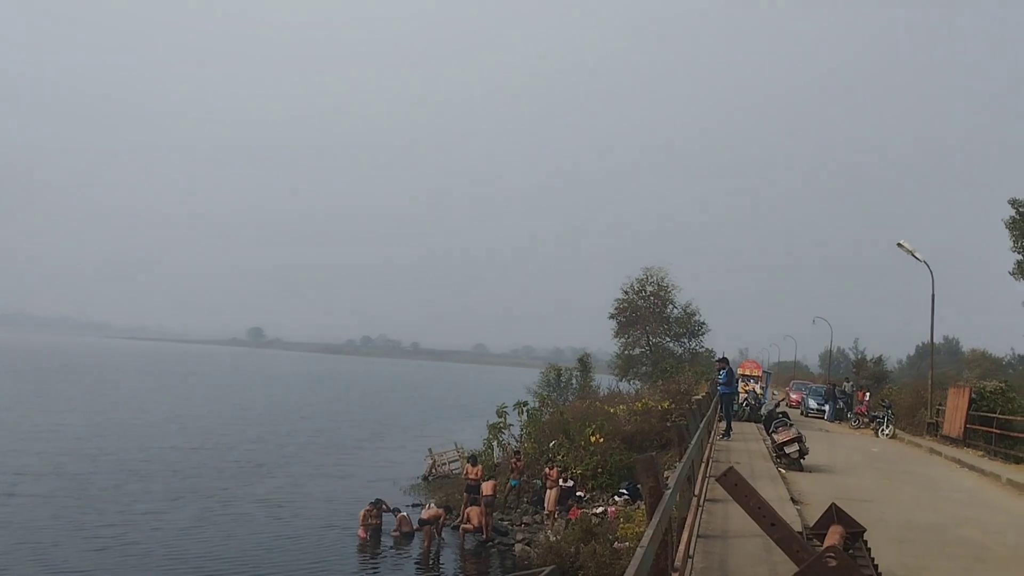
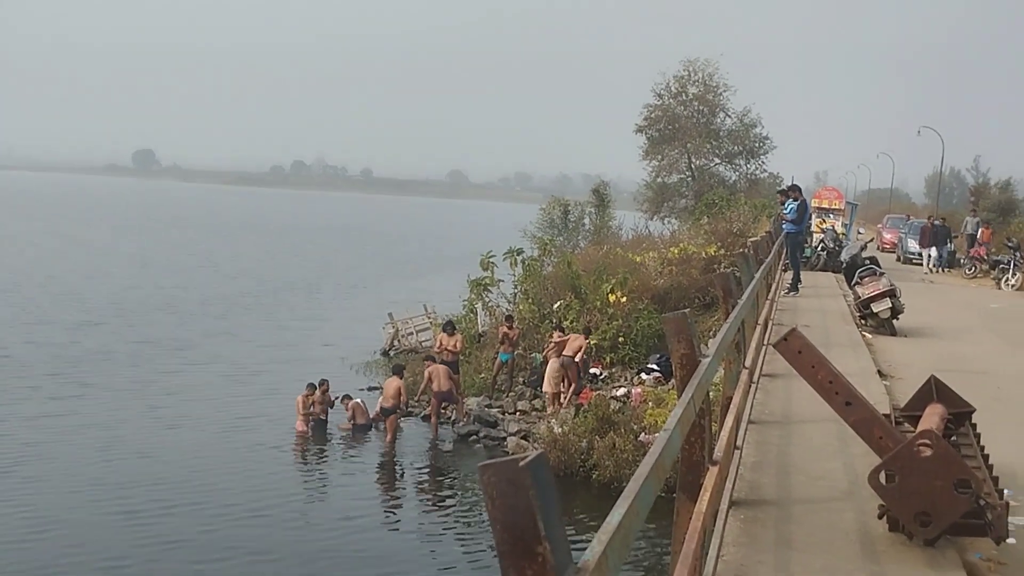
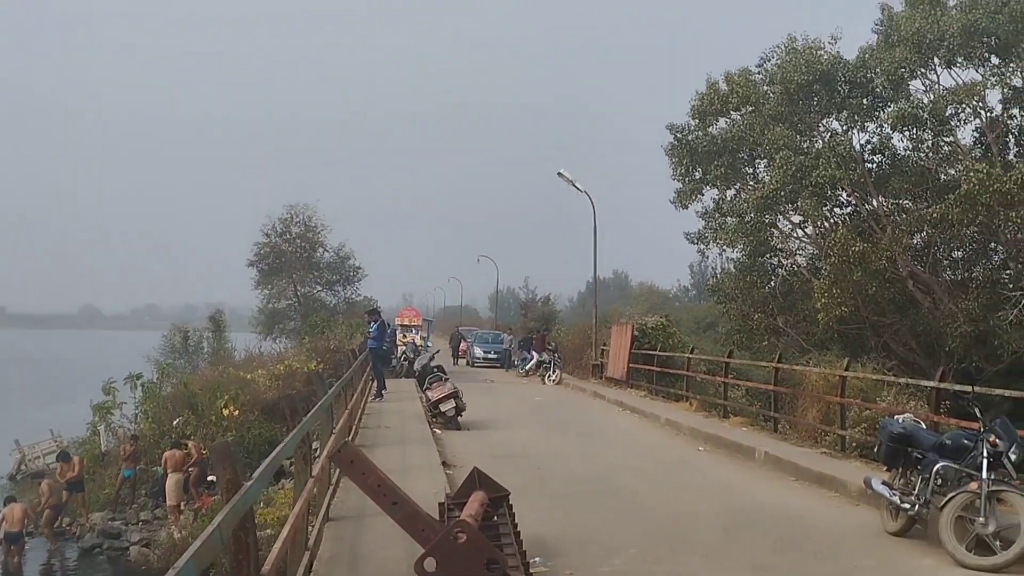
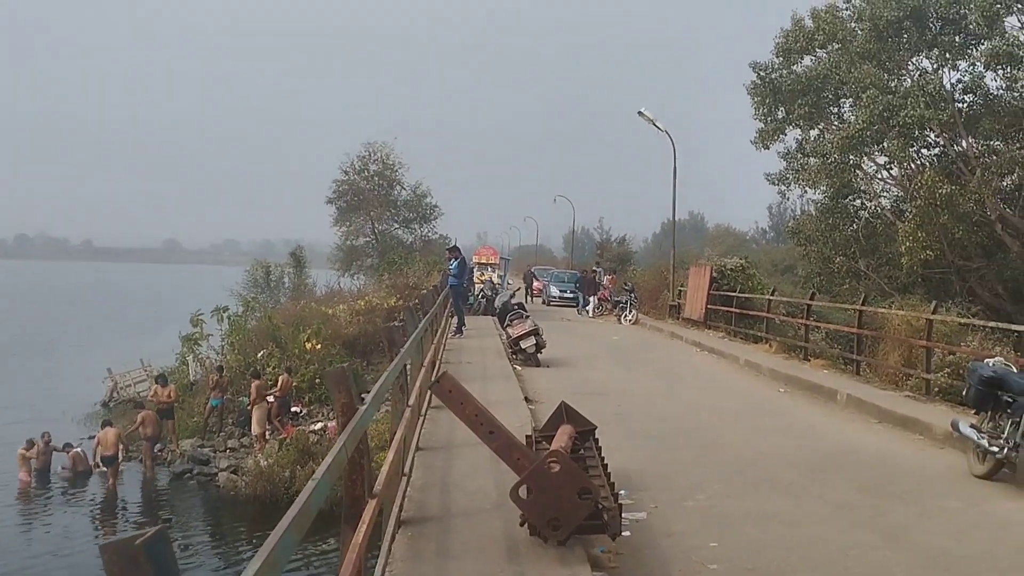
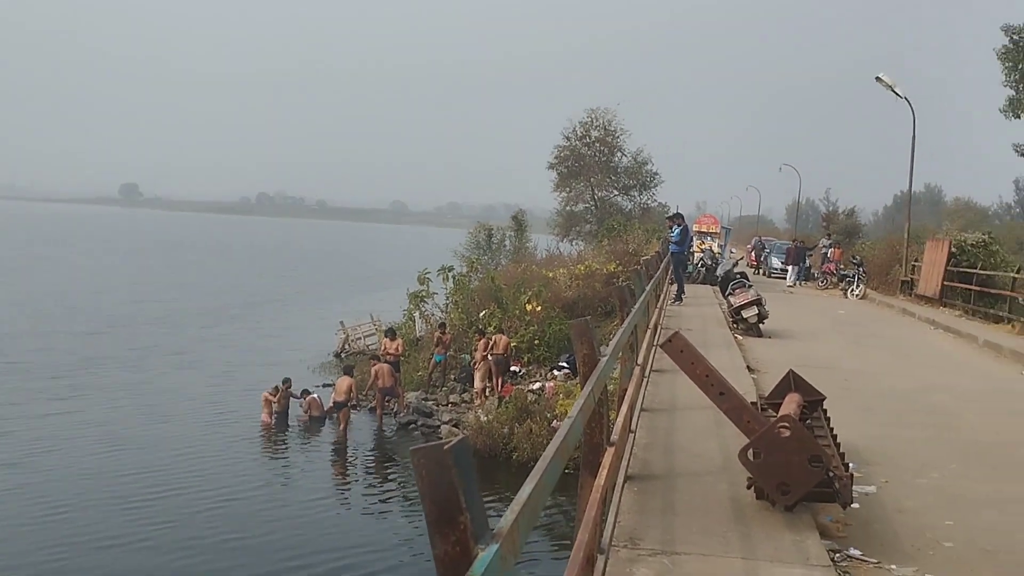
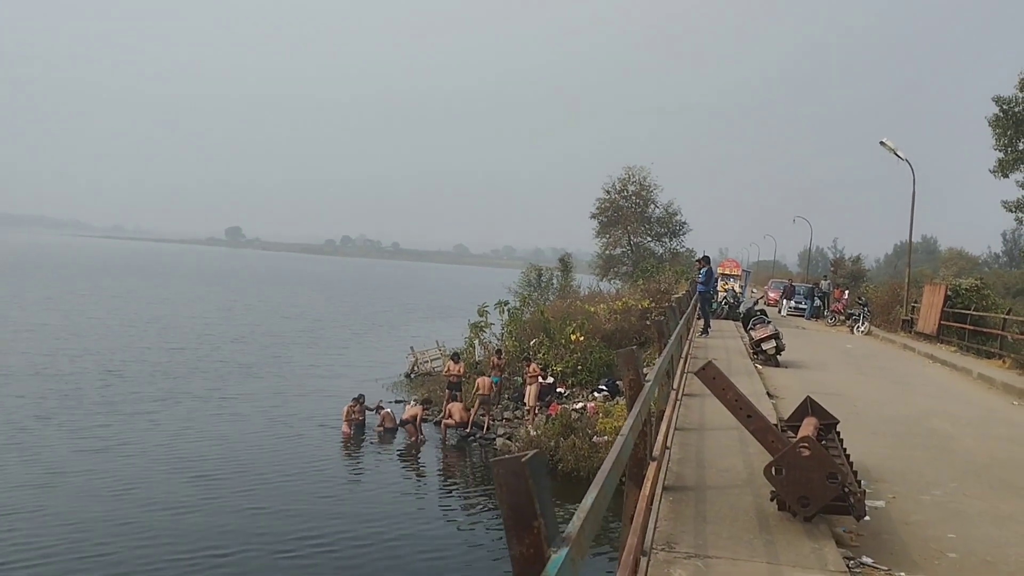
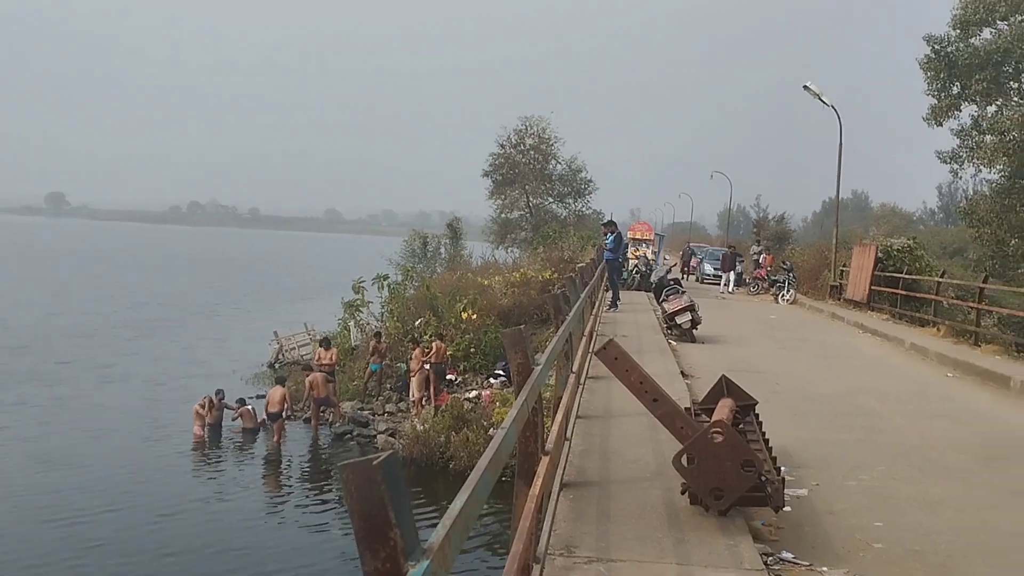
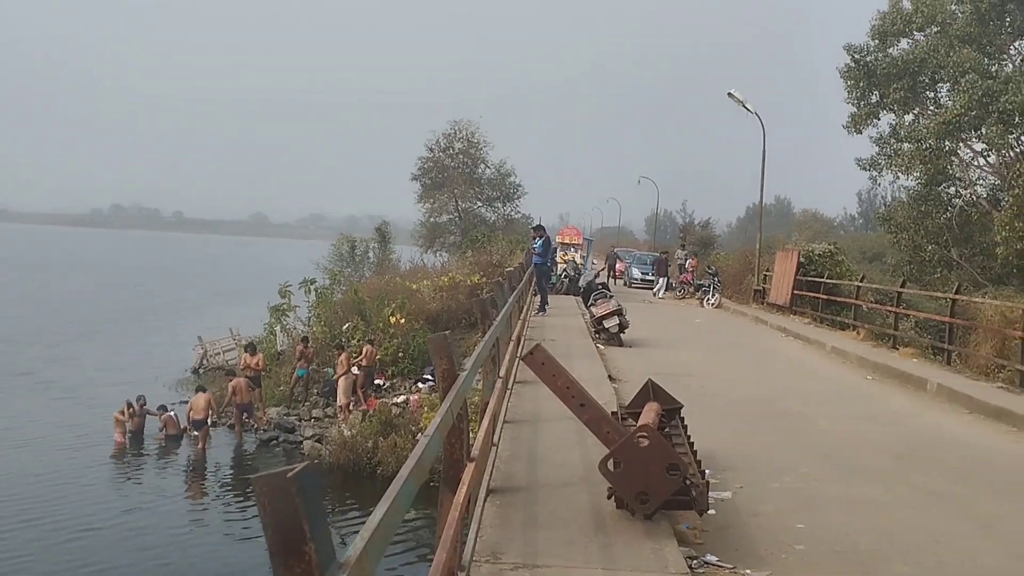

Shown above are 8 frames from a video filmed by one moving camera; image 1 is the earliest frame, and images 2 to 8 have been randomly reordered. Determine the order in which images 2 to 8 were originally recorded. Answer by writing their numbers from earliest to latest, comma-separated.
6, 2, 5, 7, 8, 4, 3
